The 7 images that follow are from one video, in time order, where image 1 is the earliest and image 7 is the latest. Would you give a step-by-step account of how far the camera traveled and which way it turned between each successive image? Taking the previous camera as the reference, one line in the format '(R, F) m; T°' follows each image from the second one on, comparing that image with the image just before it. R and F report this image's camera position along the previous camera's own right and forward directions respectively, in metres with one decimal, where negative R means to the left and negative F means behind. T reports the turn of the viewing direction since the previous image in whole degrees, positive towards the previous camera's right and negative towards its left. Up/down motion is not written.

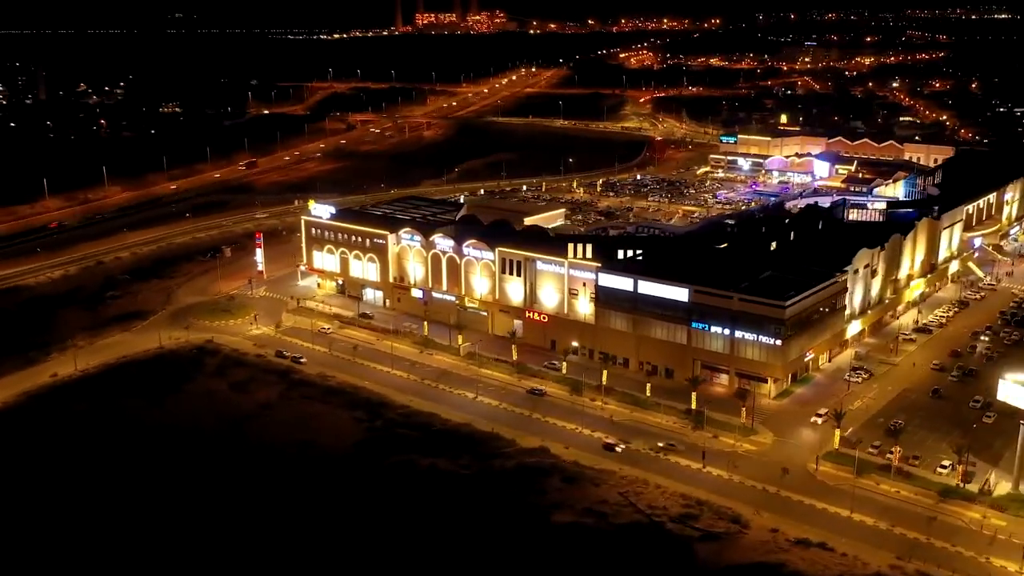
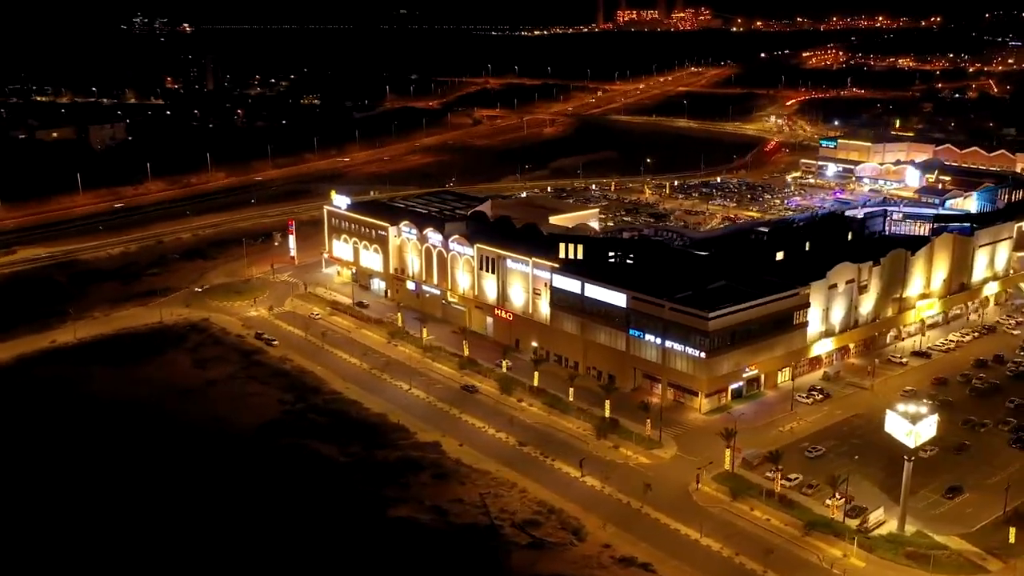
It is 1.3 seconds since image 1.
(+10.1, +1.0) m; -11°
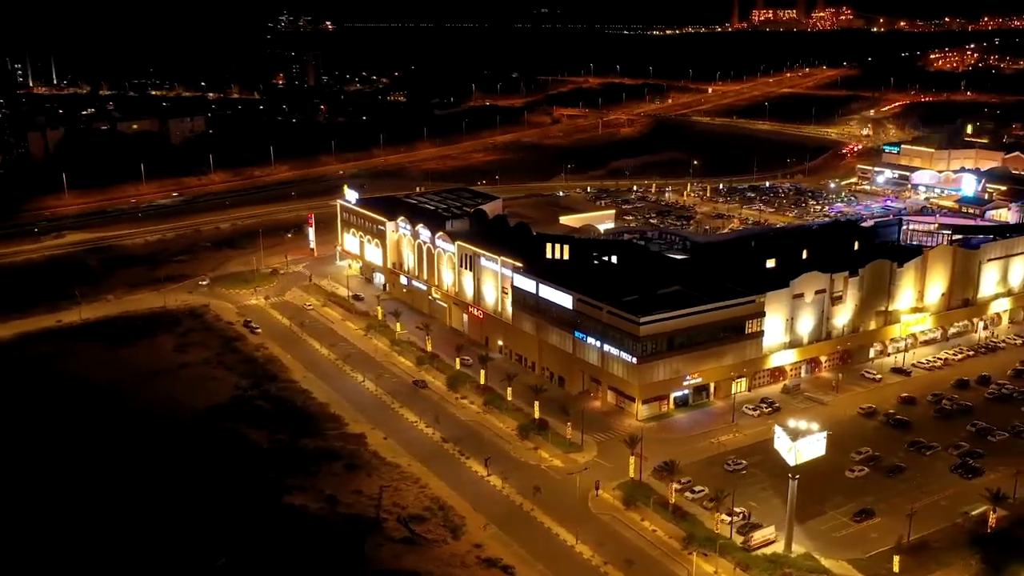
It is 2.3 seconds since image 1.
(+7.0, +0.3) m; -7°
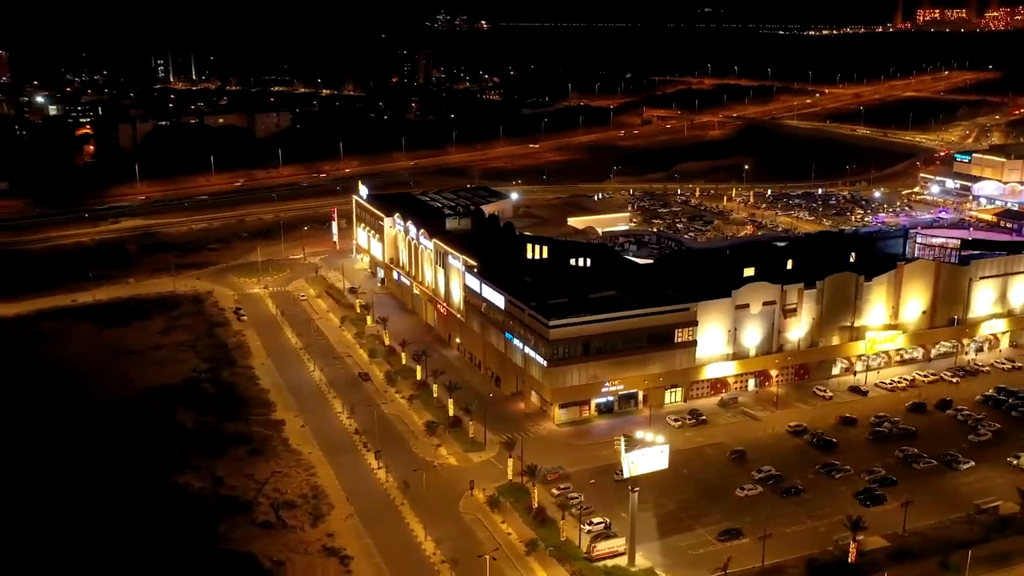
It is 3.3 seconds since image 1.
(+8.2, +0.4) m; -9°
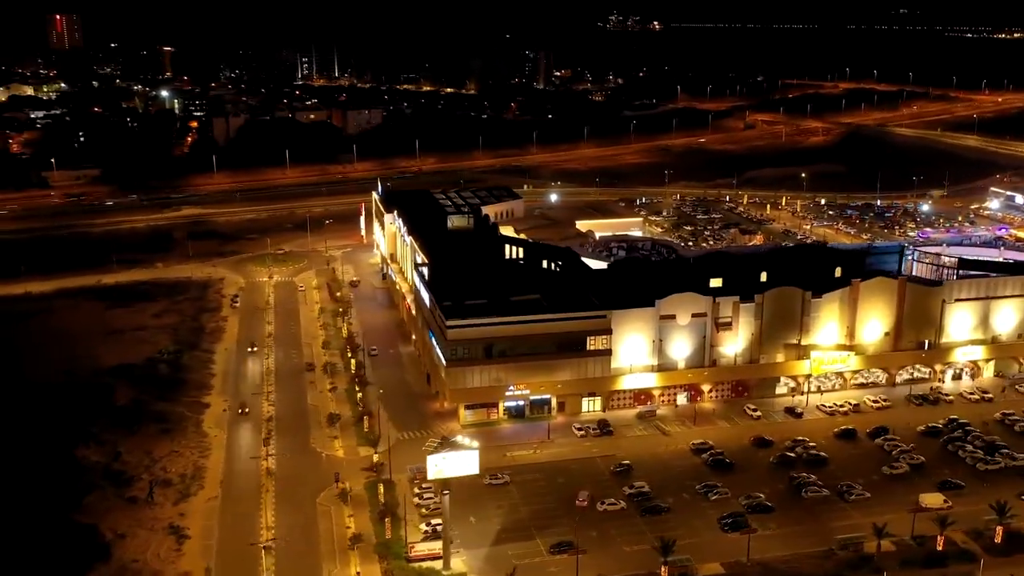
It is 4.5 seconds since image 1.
(+9.1, +0.8) m; -10°
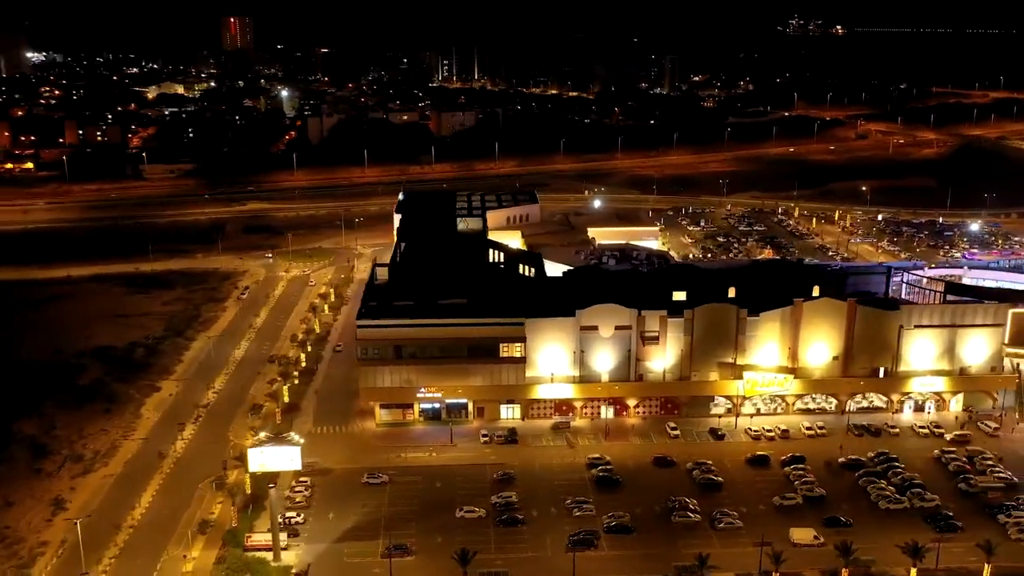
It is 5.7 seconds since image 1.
(+9.0, +0.8) m; -10°
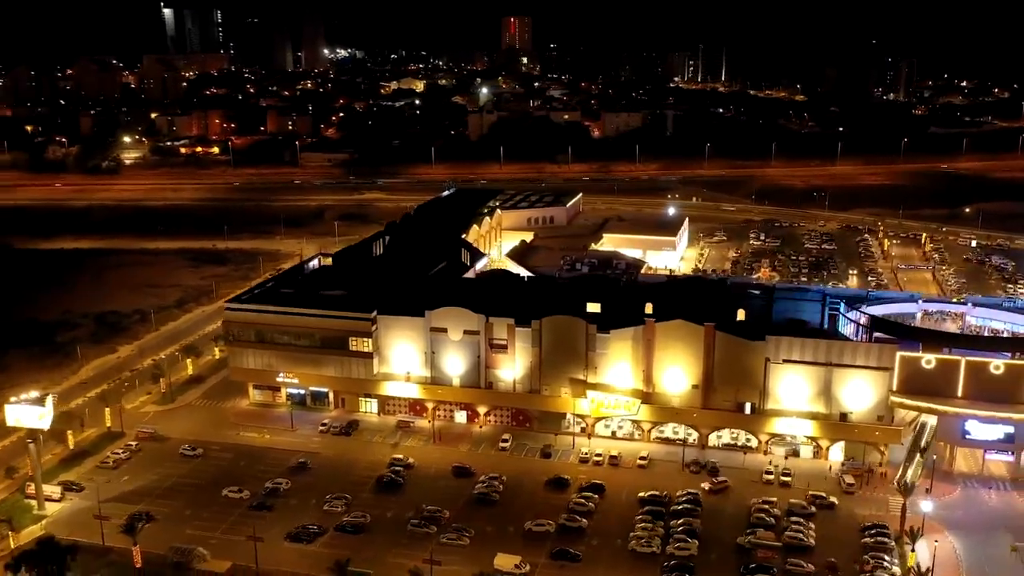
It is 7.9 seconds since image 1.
(+15.7, +2.6) m; -17°
